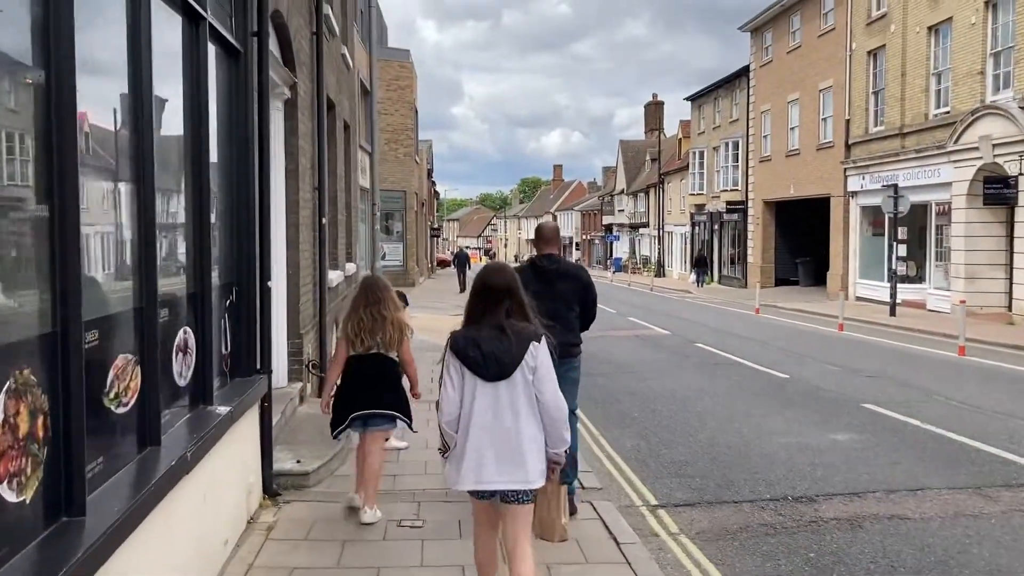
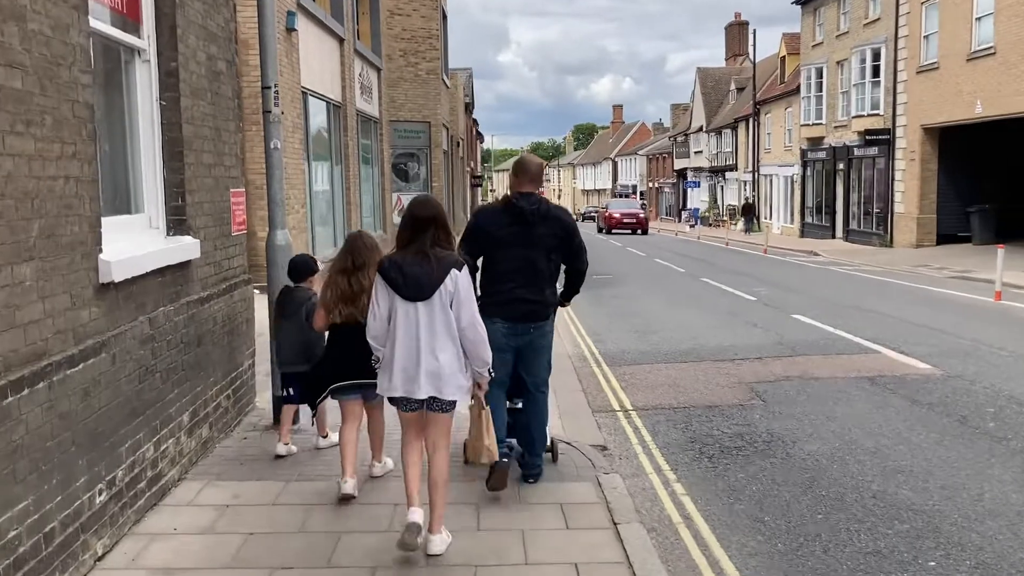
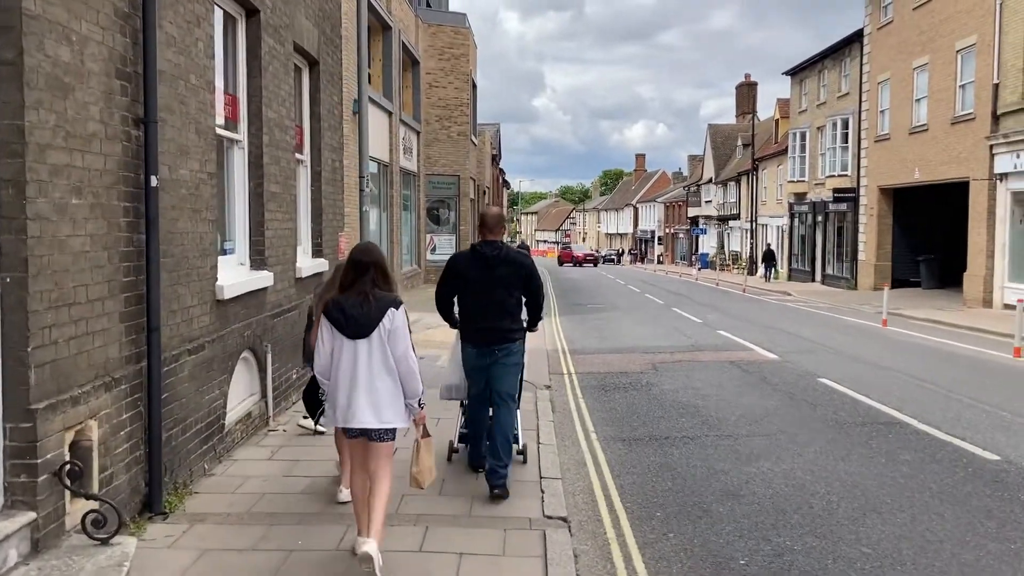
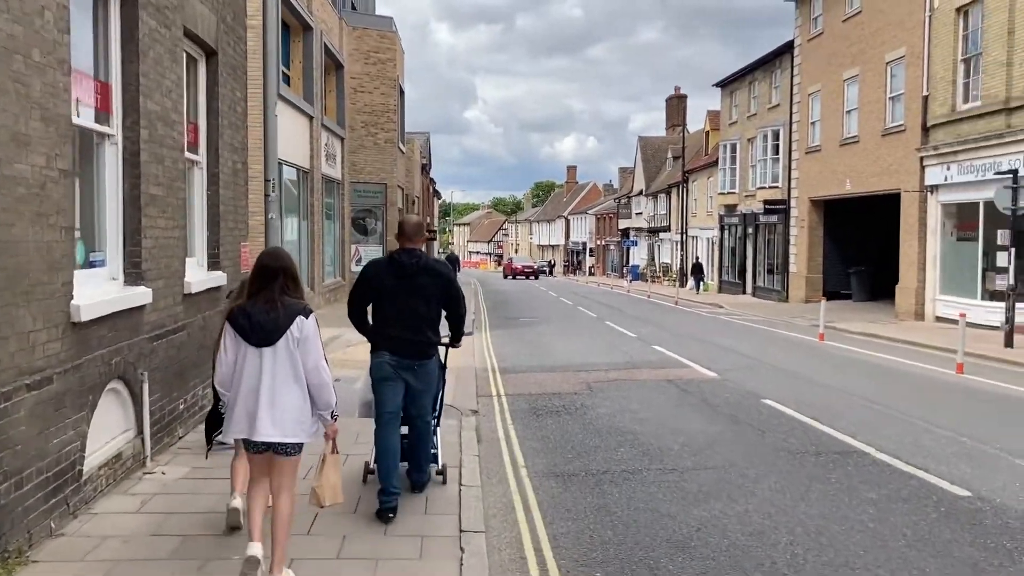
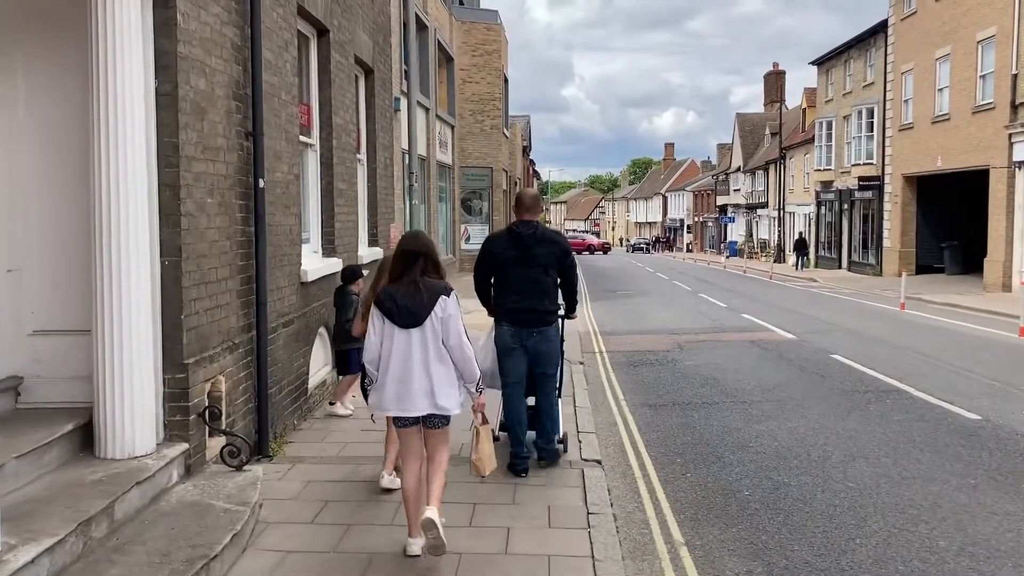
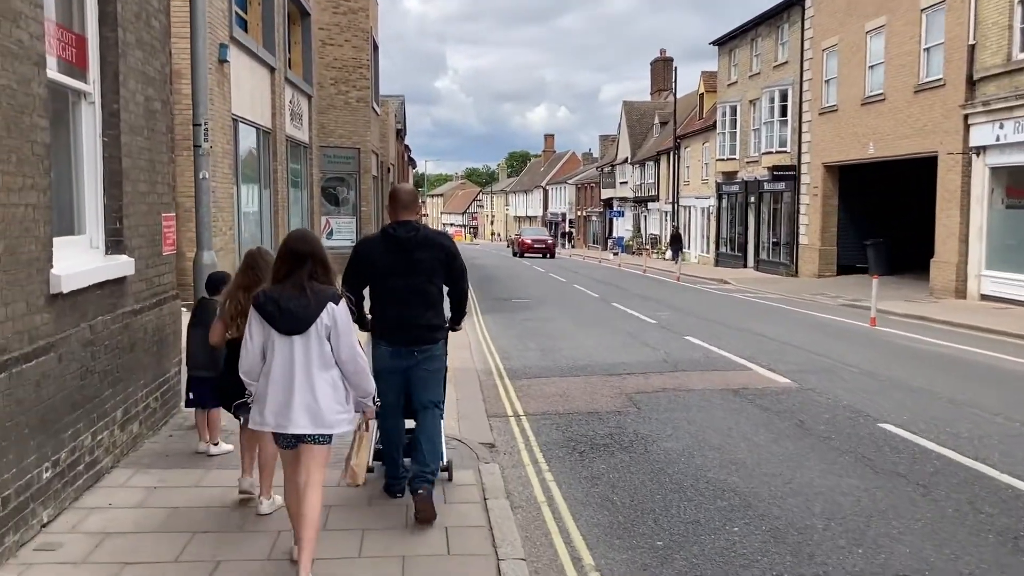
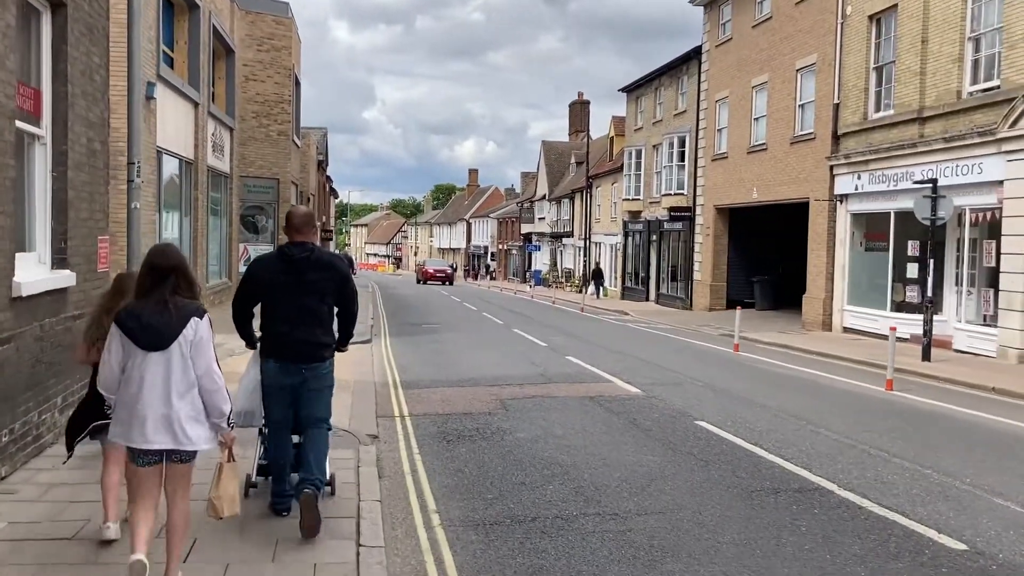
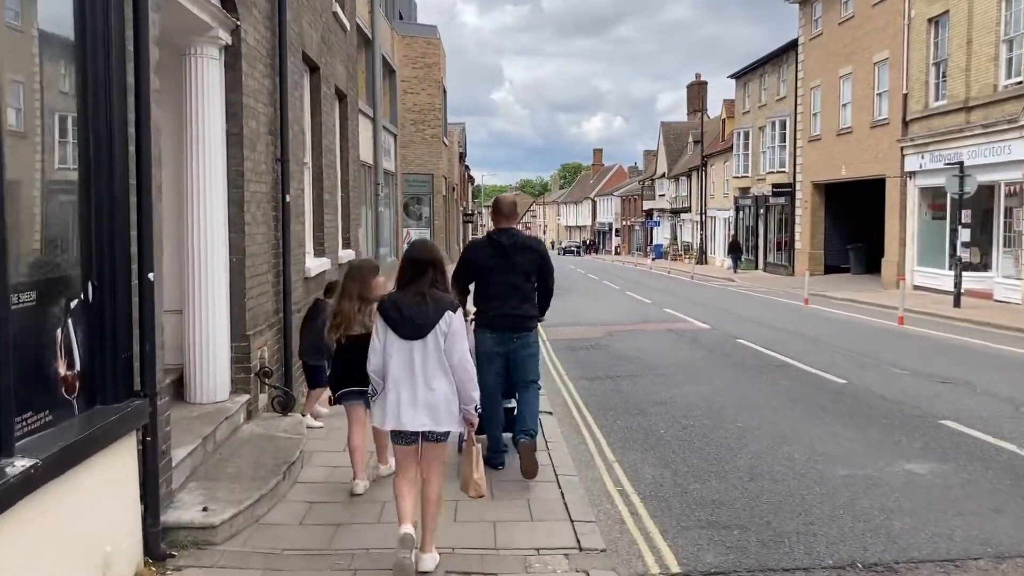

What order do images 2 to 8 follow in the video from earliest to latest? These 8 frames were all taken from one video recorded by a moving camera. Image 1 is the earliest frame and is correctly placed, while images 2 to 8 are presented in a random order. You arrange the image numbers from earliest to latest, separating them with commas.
8, 5, 3, 4, 7, 6, 2
